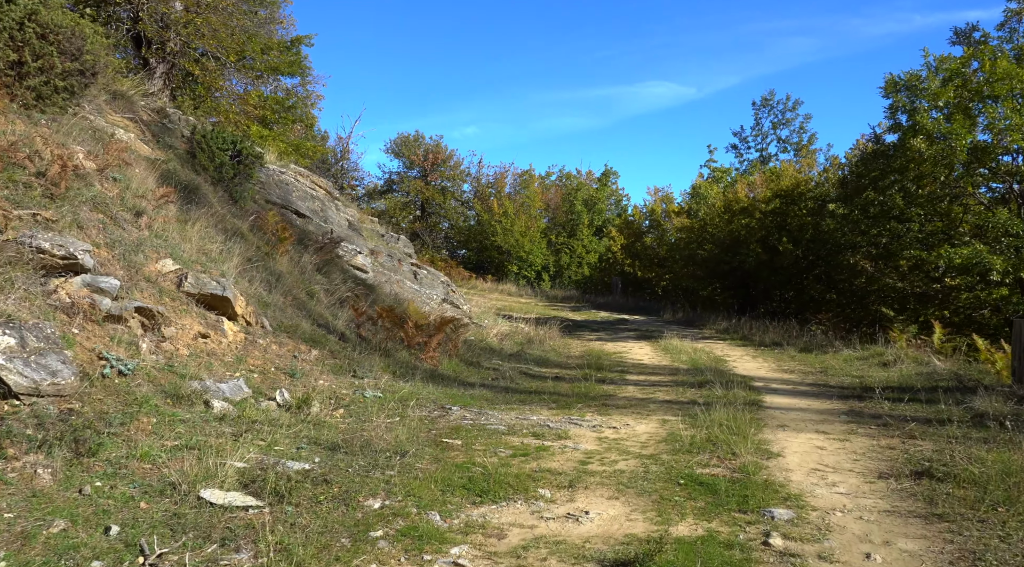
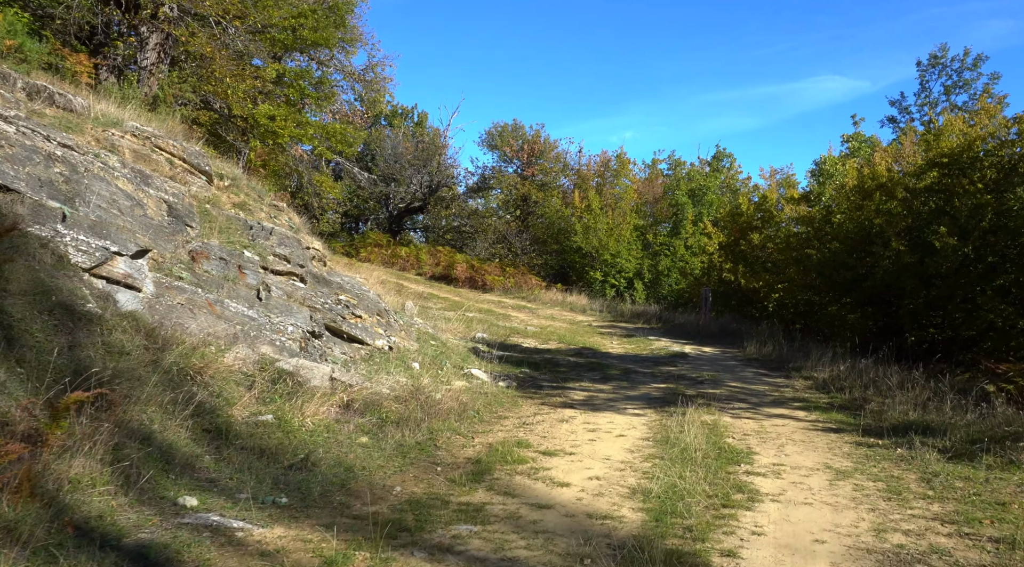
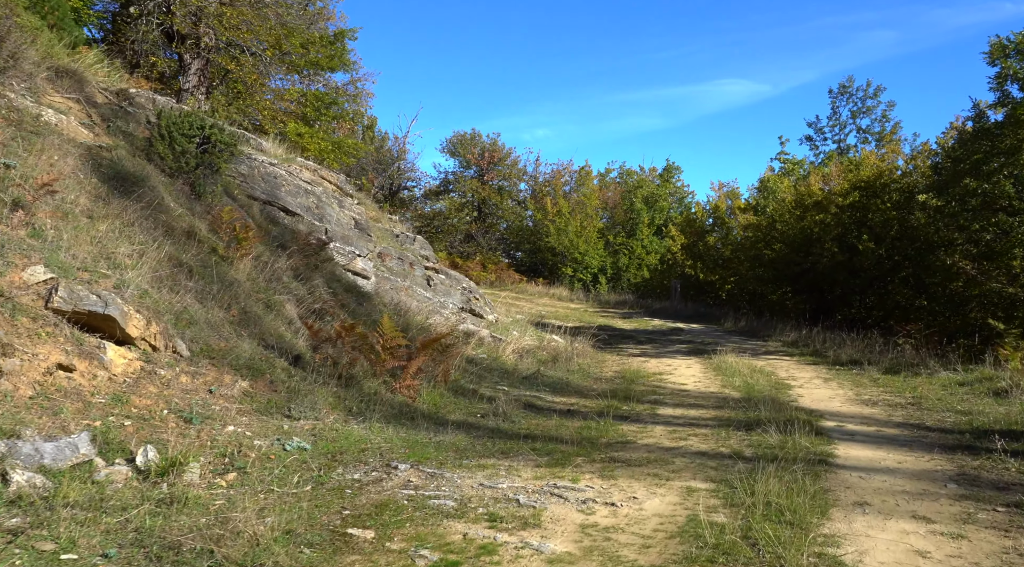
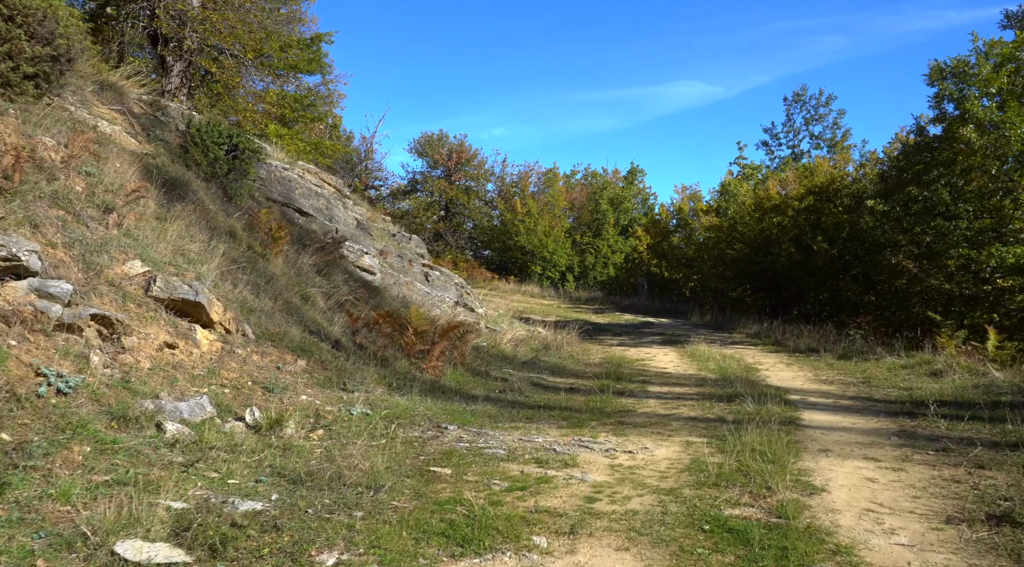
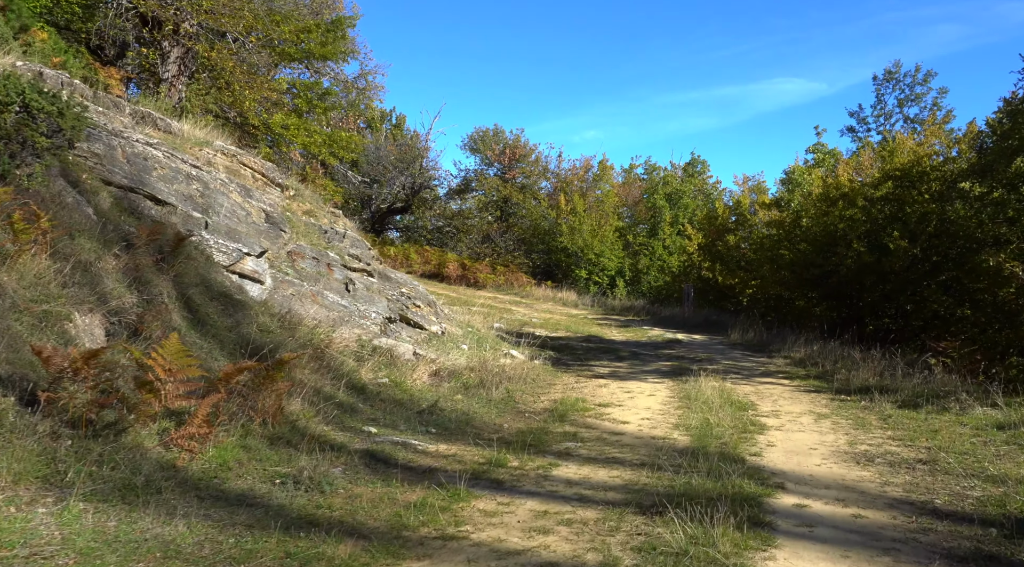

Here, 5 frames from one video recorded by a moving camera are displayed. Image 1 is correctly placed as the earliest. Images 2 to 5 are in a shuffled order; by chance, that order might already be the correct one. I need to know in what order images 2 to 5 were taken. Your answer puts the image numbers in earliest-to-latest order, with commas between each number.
4, 3, 5, 2
